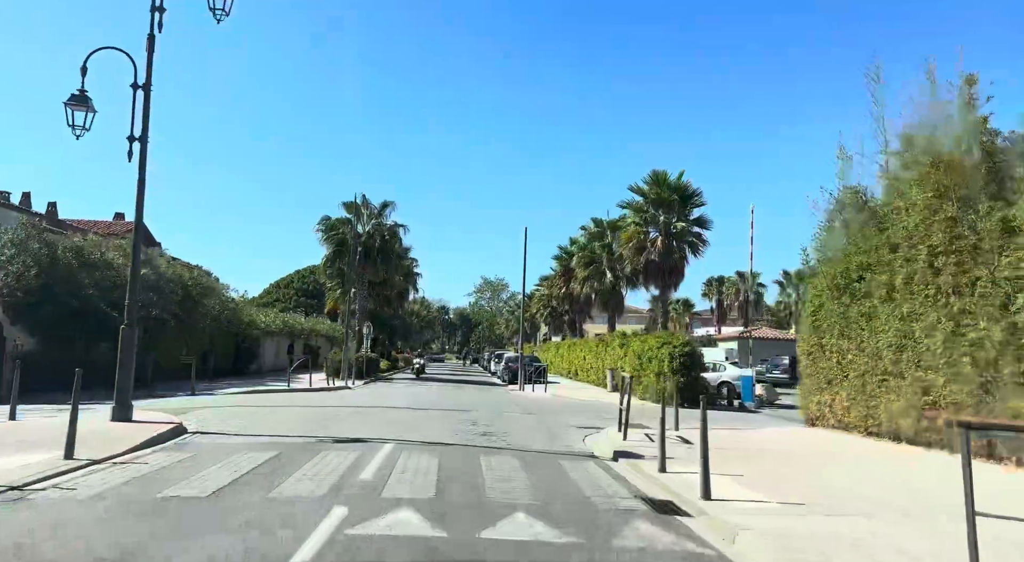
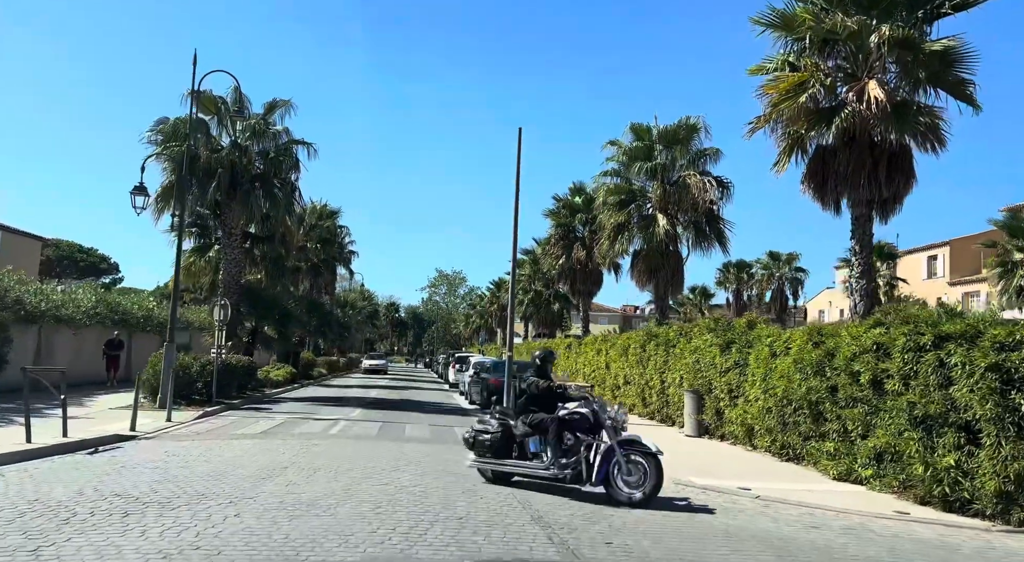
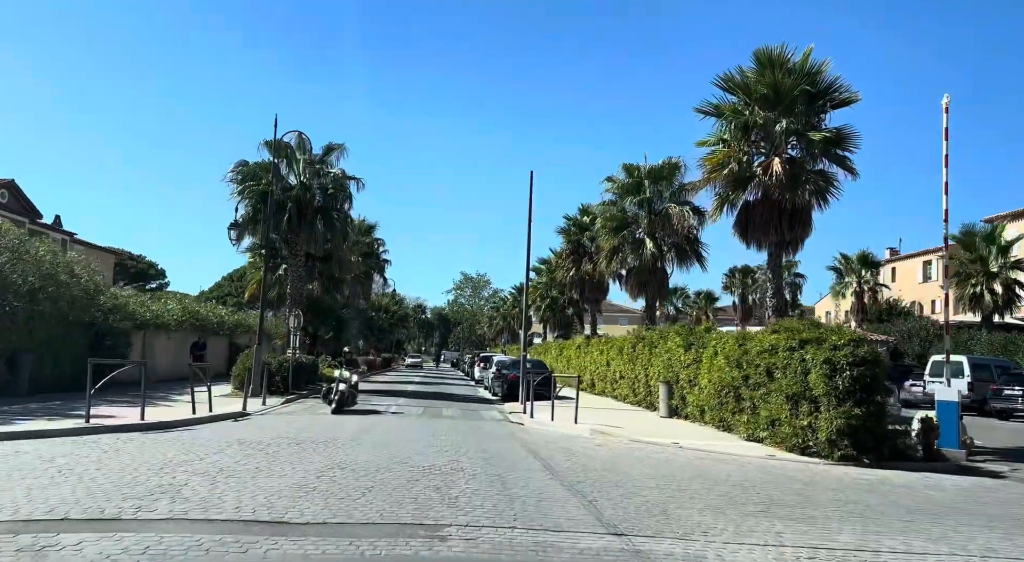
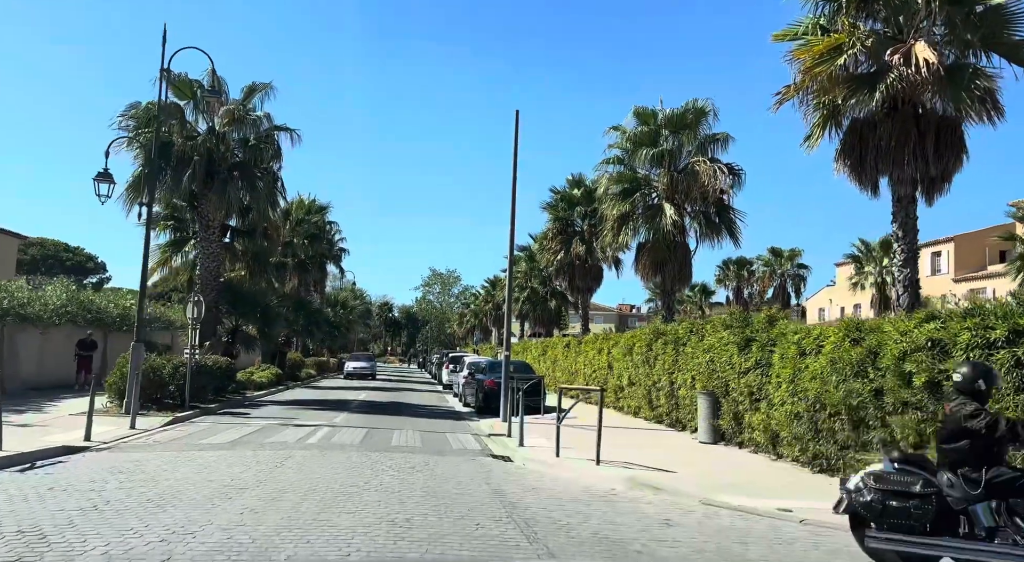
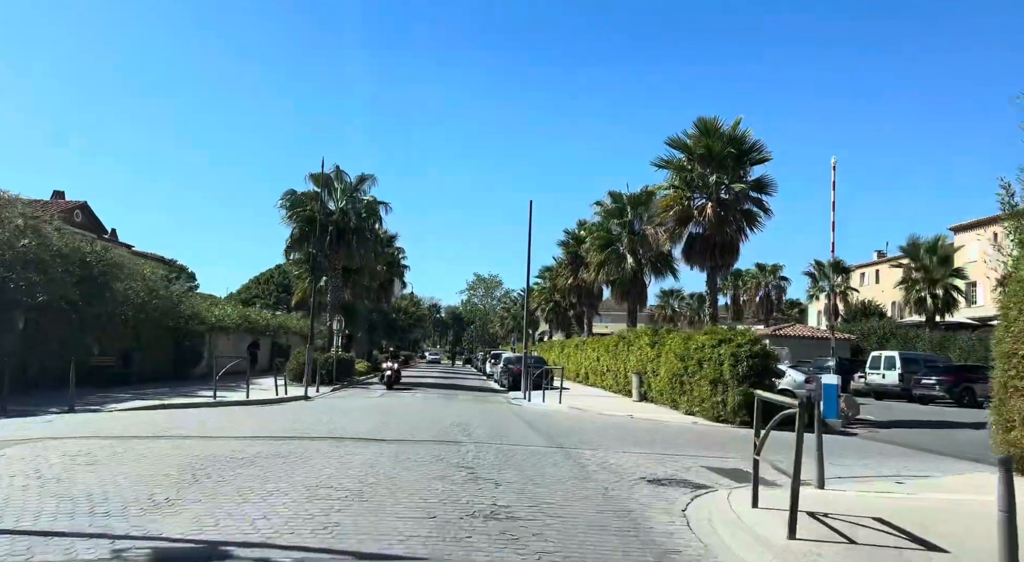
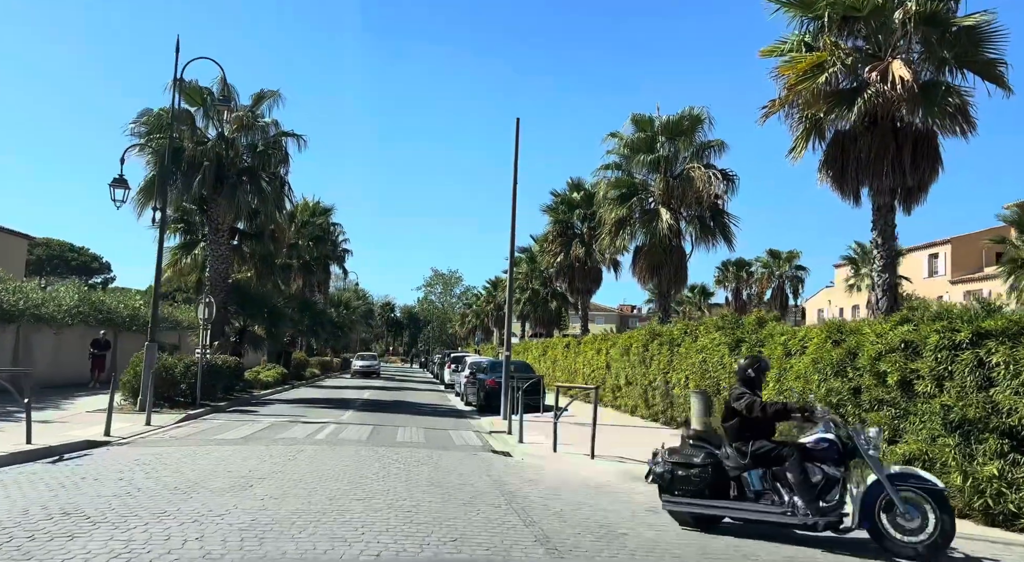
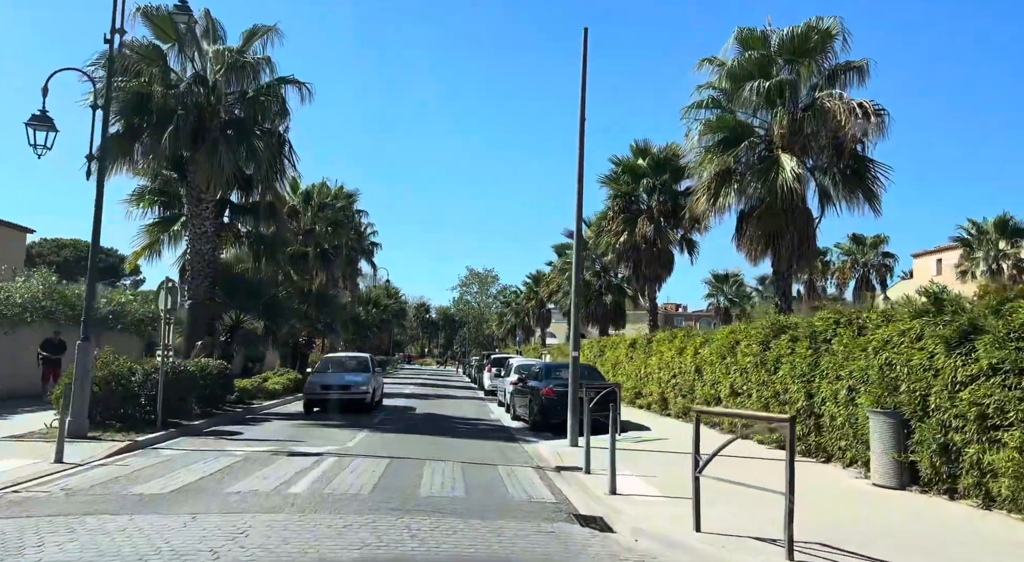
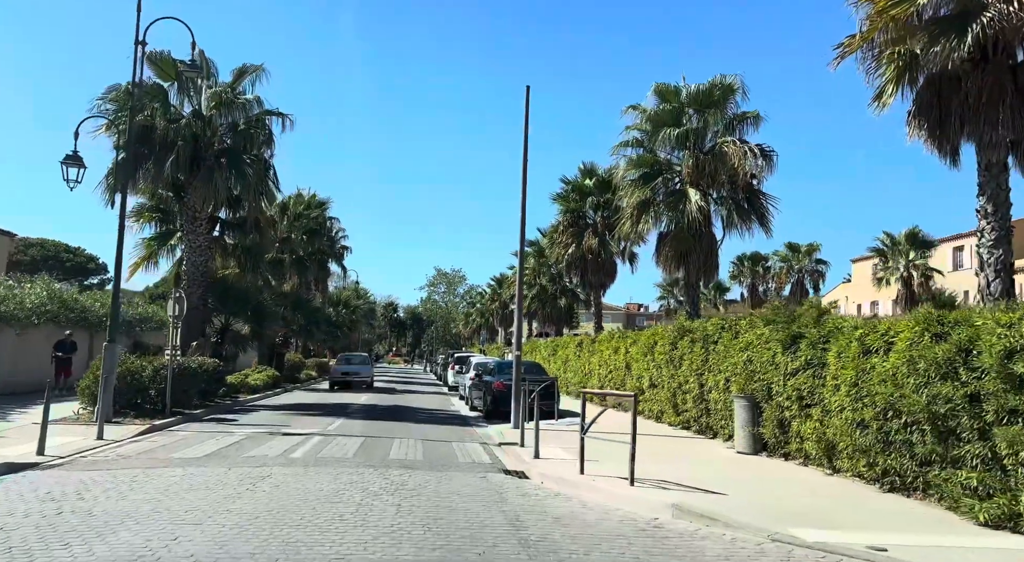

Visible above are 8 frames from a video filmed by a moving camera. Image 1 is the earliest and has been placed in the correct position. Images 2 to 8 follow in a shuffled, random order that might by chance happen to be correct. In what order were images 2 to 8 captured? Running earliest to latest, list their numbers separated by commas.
5, 3, 2, 6, 4, 8, 7
